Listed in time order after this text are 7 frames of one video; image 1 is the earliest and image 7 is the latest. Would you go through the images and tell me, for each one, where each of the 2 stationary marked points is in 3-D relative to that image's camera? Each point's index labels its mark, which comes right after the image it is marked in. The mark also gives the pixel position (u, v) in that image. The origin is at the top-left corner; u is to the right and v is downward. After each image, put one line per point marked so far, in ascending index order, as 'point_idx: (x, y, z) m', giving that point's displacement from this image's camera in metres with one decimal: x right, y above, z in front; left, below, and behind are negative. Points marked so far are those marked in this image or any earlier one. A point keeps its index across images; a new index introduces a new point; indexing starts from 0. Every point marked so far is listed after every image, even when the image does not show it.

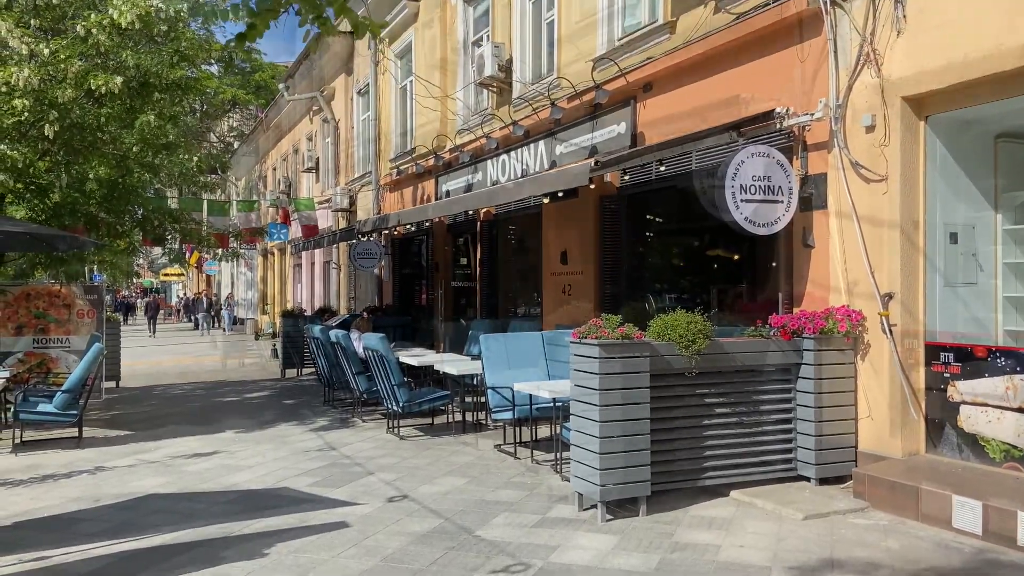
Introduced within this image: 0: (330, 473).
0: (-1.6, -1.6, +7.0) m
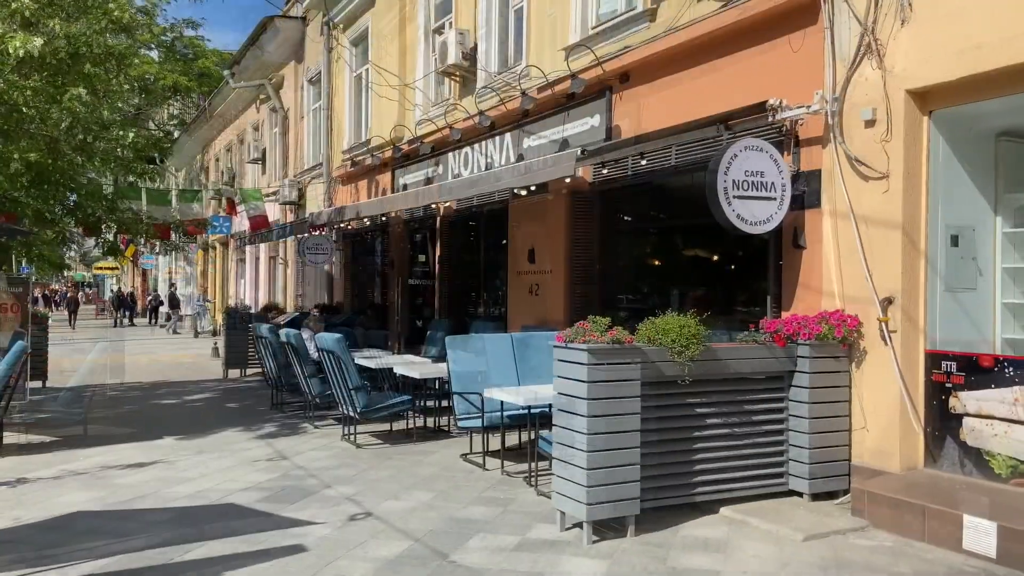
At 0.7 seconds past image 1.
0: (-1.9, -1.6, +6.4) m
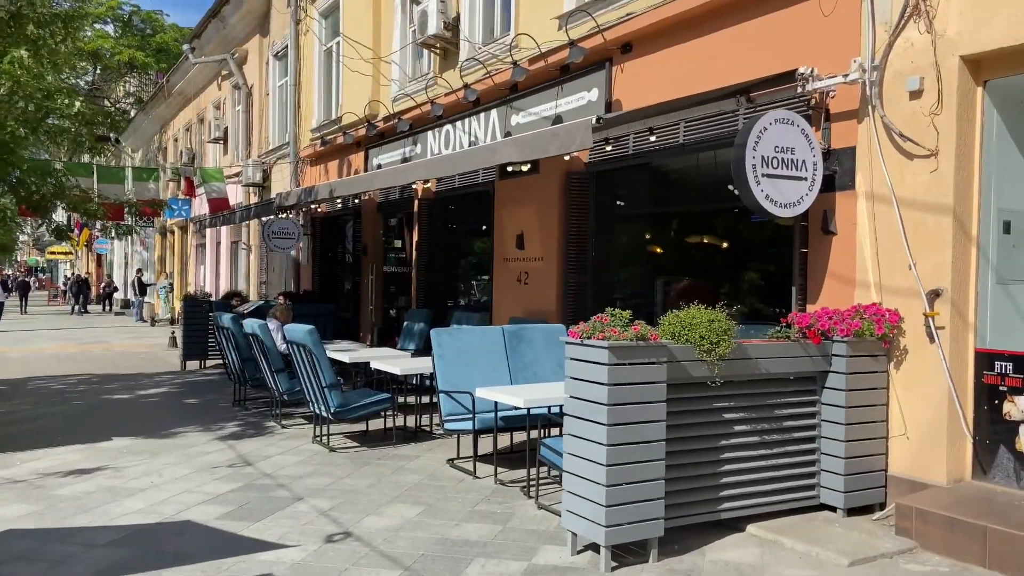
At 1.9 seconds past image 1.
0: (-1.9, -1.5, +5.6) m
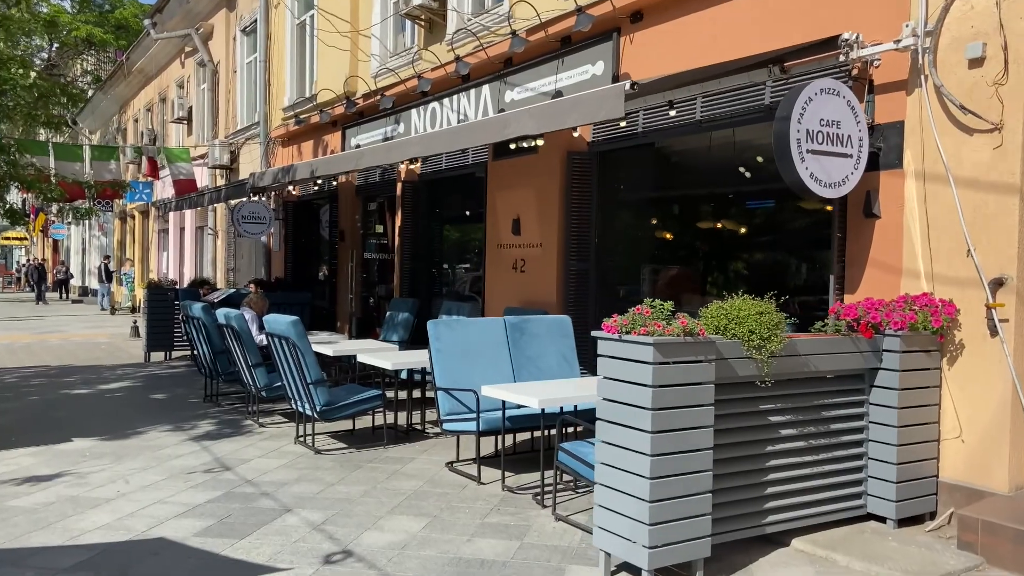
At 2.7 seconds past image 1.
0: (-1.8, -1.4, +5.0) m
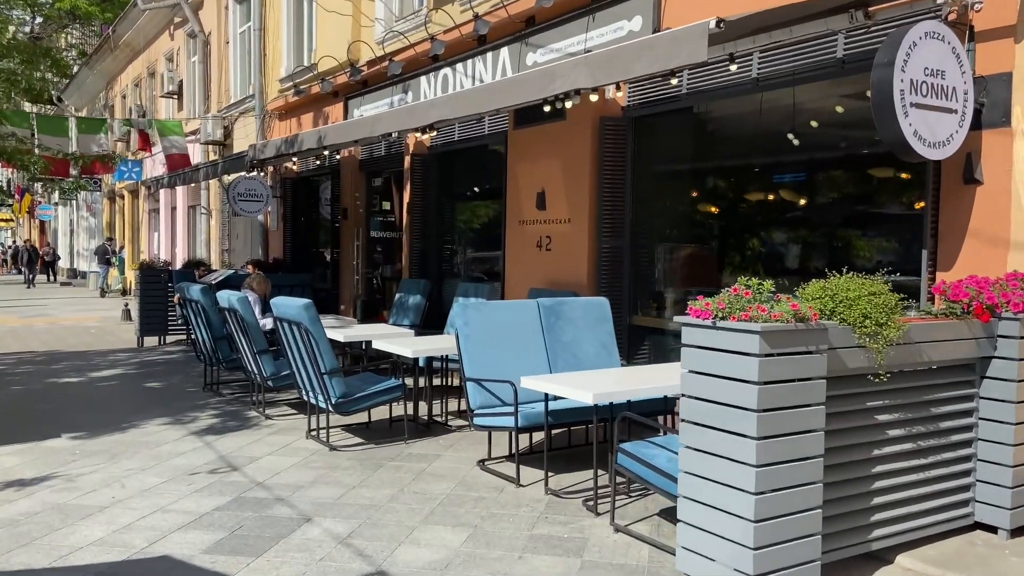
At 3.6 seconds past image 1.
0: (-1.5, -1.3, +4.4) m
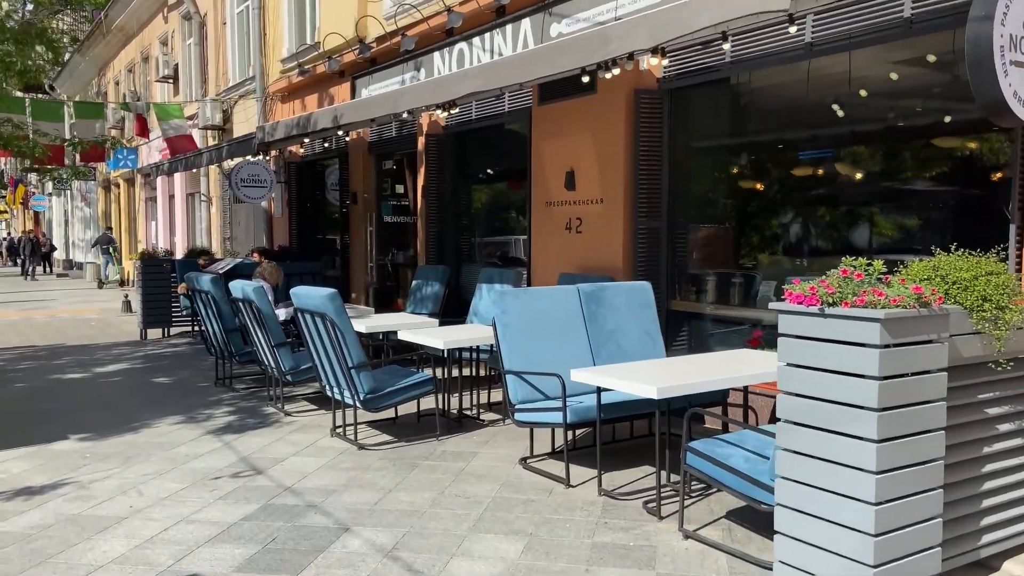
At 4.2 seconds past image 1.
0: (-1.2, -1.2, +4.0) m
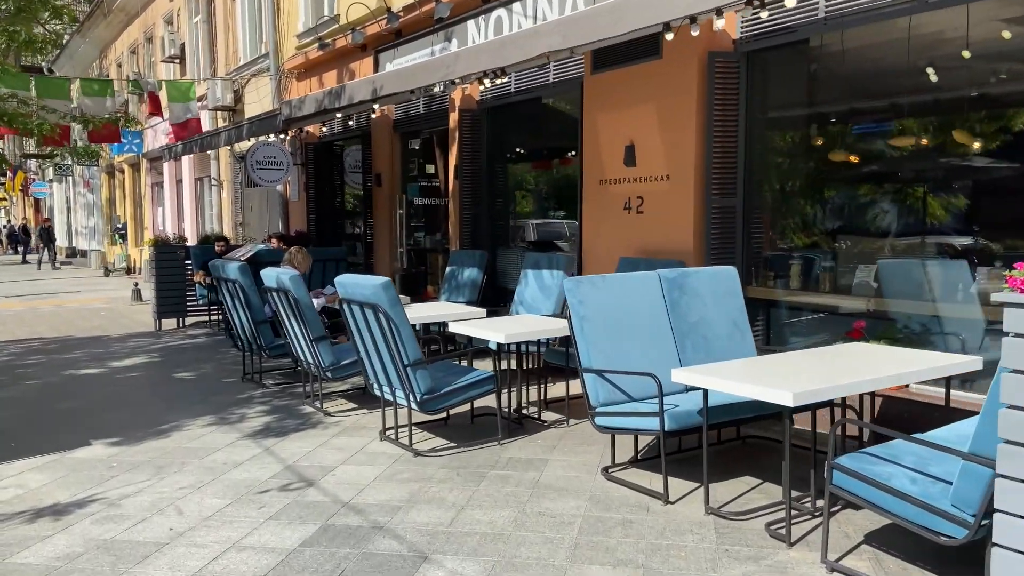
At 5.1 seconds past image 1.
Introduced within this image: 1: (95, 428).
0: (-0.8, -1.2, +3.5) m
1: (-3.1, -1.1, +5.9) m
